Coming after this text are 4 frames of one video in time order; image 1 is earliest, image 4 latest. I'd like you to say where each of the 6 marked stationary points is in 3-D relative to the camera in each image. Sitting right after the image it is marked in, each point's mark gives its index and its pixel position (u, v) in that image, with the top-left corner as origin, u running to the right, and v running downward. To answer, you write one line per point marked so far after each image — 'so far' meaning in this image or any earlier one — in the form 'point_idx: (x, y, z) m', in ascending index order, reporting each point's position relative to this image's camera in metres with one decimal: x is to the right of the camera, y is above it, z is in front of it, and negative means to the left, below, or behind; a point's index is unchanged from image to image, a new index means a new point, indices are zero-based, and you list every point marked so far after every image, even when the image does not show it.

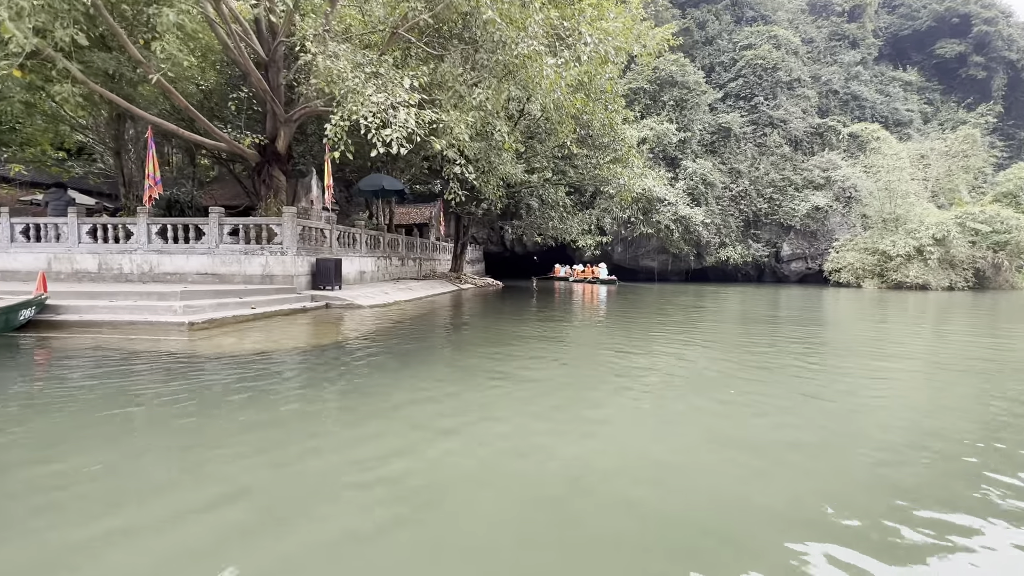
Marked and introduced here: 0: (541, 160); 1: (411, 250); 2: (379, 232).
0: (+1.0, +4.8, +17.4) m
1: (-4.0, +1.4, +17.7) m
2: (-4.4, +1.8, +14.8) m
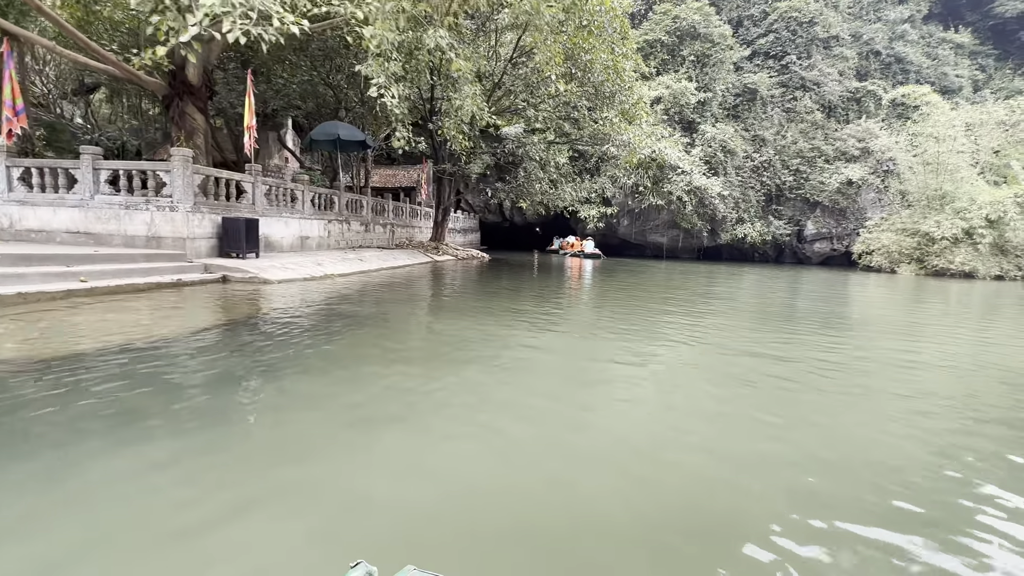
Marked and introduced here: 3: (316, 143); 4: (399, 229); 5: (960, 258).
0: (+0.7, +5.7, +15.0) m
1: (-4.5, +2.4, +15.6) m
2: (-4.8, +2.7, +12.7) m
3: (-5.2, +3.8, +12.4) m
4: (-4.2, +2.2, +17.2) m
5: (+18.5, +1.2, +19.3) m
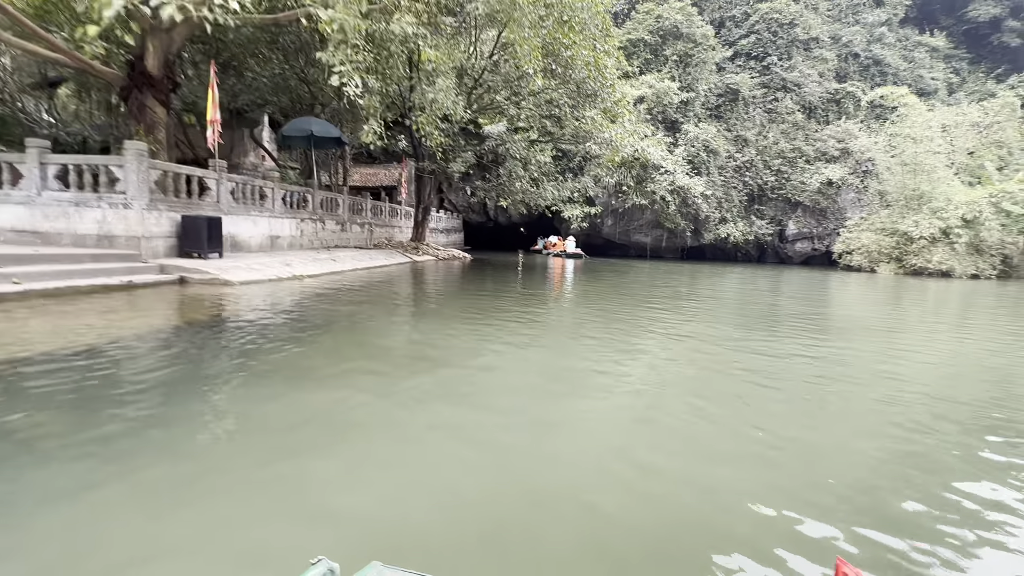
0: (+0.1, +5.7, +14.8) m
1: (-5.1, +2.4, +15.2) m
2: (-5.4, +2.6, +12.3) m
3: (-5.7, +3.8, +12.0) m
4: (-4.8, +2.1, +16.8) m
5: (+17.8, +1.3, +19.5) m
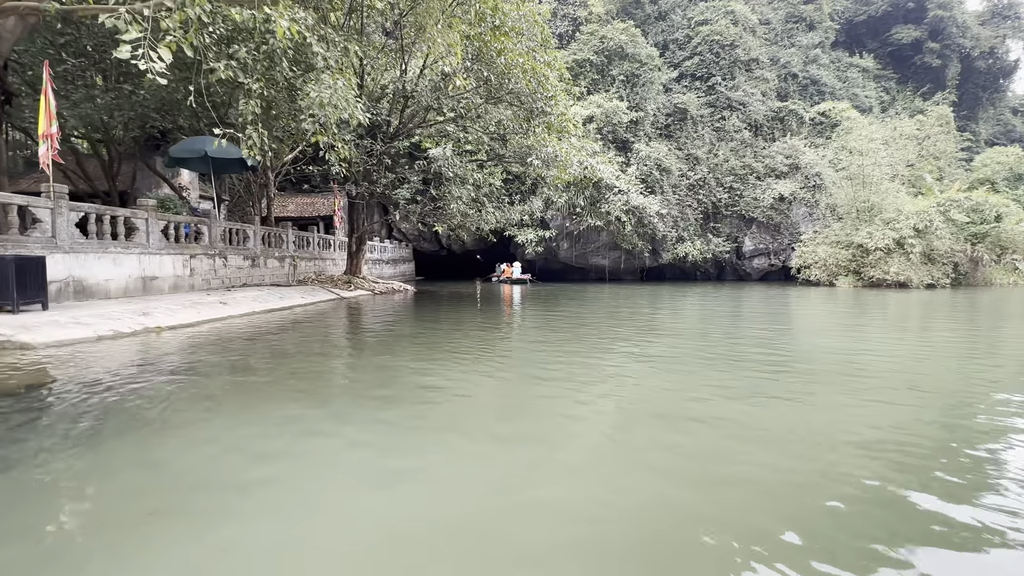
0: (-1.7, +4.7, +13.7) m
1: (-6.7, +1.2, +13.5) m
2: (-6.8, +1.6, +10.6) m
3: (-7.2, +2.7, +10.3) m
4: (-6.6, +0.8, +15.1) m
5: (+15.8, +0.8, +19.4) m
